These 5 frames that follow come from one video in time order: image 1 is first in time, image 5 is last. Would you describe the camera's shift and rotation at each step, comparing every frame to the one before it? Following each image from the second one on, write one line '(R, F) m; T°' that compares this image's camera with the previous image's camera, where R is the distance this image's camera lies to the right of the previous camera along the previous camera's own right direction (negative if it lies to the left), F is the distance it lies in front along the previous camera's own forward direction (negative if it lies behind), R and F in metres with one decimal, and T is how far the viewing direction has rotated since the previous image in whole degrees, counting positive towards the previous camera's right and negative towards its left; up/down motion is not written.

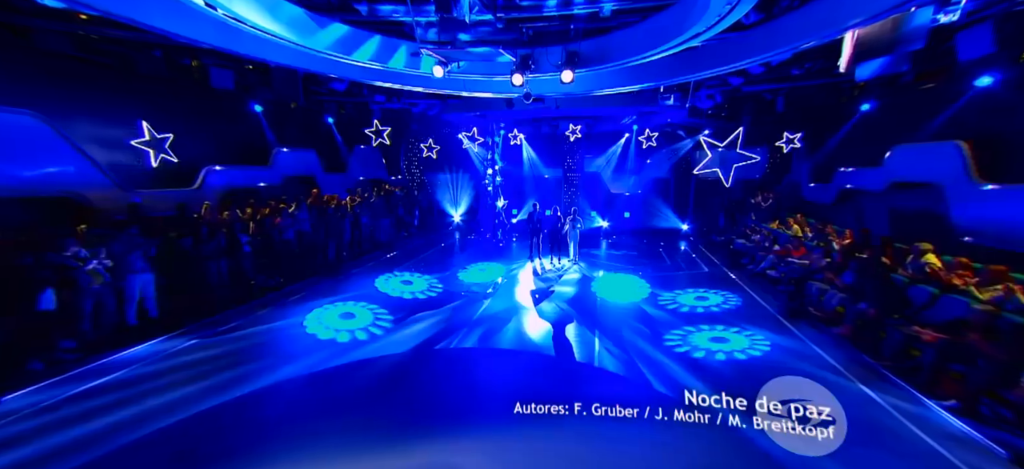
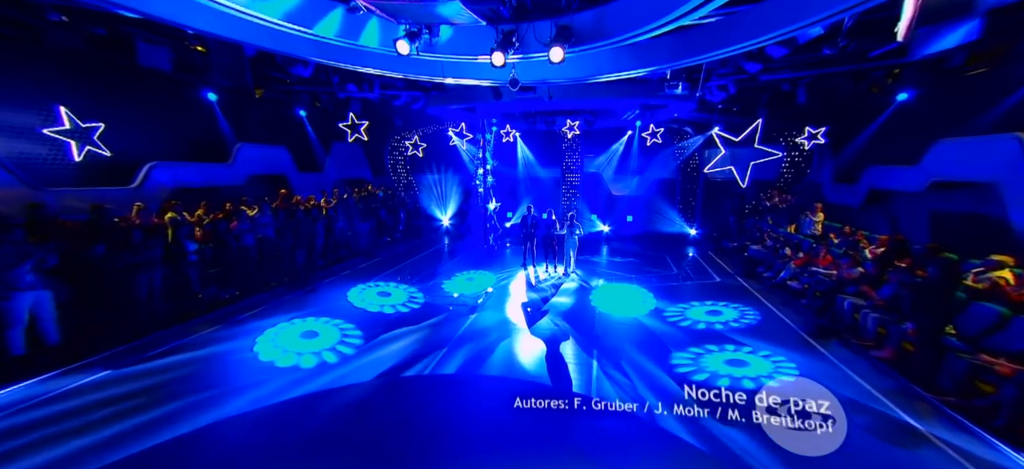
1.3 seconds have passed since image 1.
(+0.3, +1.0) m; 0°
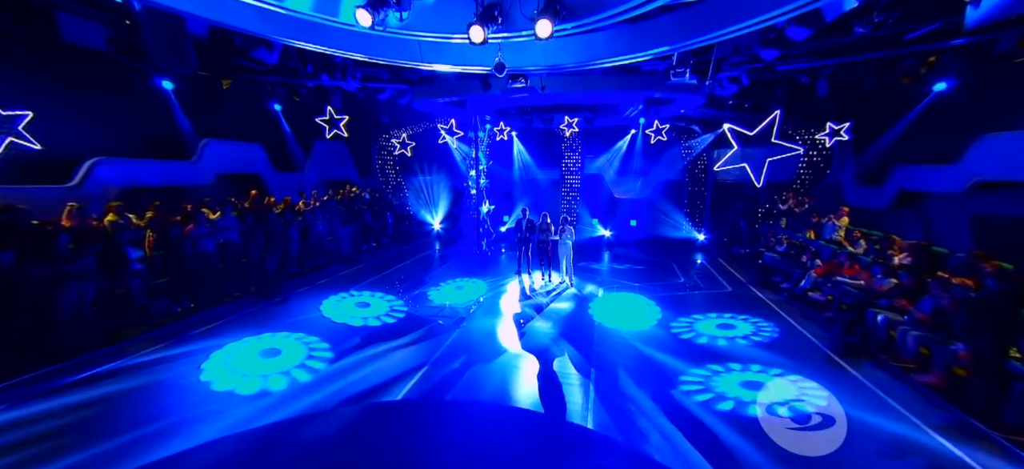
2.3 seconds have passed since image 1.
(+0.3, +0.8) m; -1°
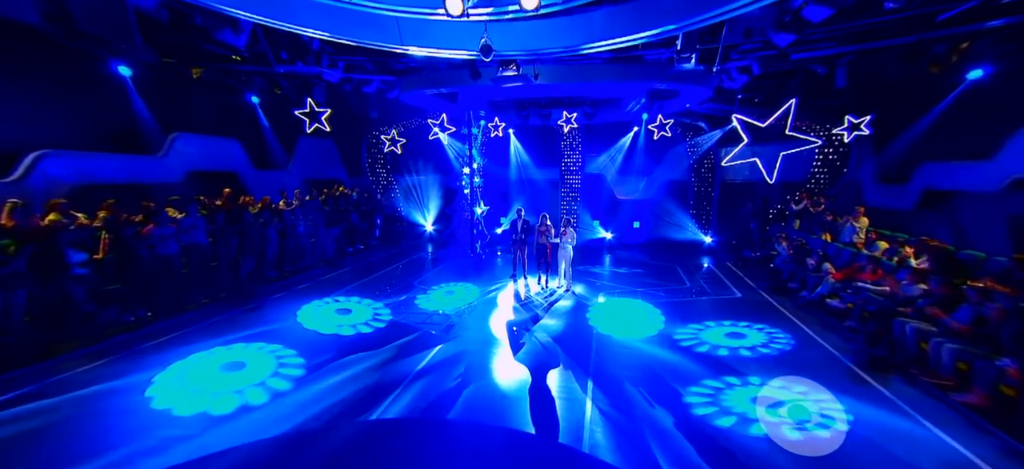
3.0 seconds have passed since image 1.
(+0.2, +0.6) m; 0°
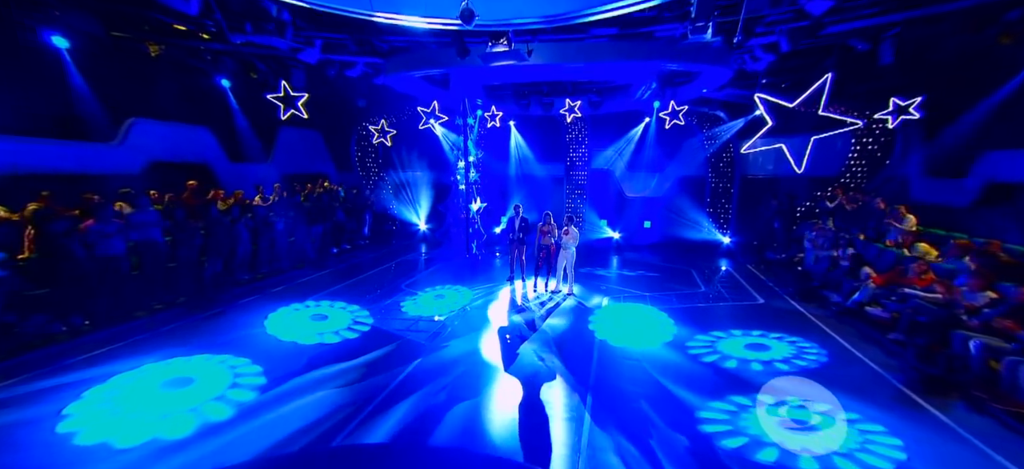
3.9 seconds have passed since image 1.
(+0.2, +0.8) m; -1°
